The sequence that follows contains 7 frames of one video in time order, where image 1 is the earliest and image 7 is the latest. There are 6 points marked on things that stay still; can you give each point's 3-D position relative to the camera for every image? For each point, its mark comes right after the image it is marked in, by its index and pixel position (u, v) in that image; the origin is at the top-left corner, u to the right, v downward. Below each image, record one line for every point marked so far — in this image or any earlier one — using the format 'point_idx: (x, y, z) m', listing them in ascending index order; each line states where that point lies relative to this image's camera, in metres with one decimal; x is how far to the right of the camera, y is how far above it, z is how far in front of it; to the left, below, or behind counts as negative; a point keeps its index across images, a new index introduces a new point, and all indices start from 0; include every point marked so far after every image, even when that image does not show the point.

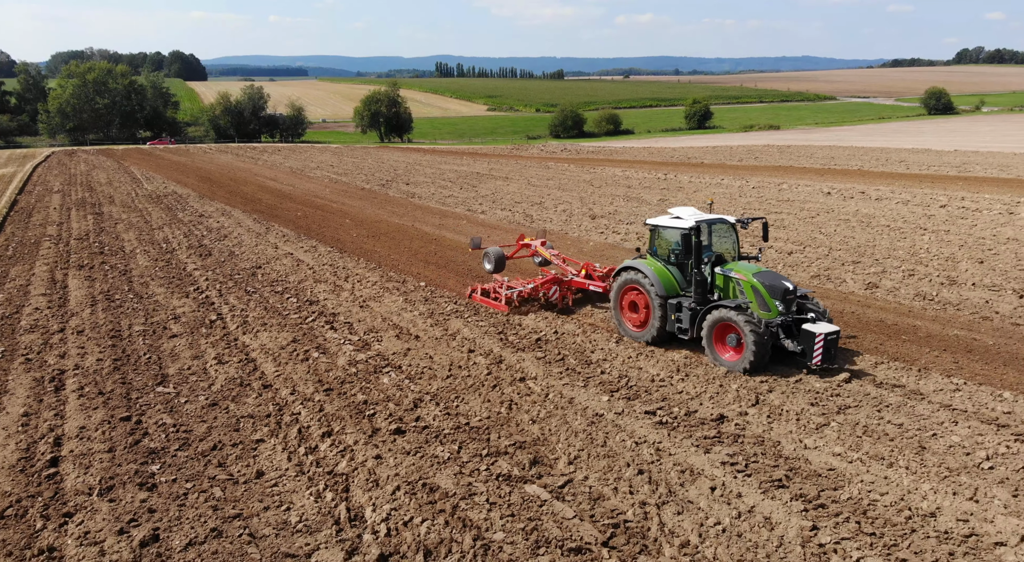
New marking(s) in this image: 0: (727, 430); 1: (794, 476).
0: (+2.1, -1.4, +7.7) m
1: (+2.3, -1.6, +6.6) m
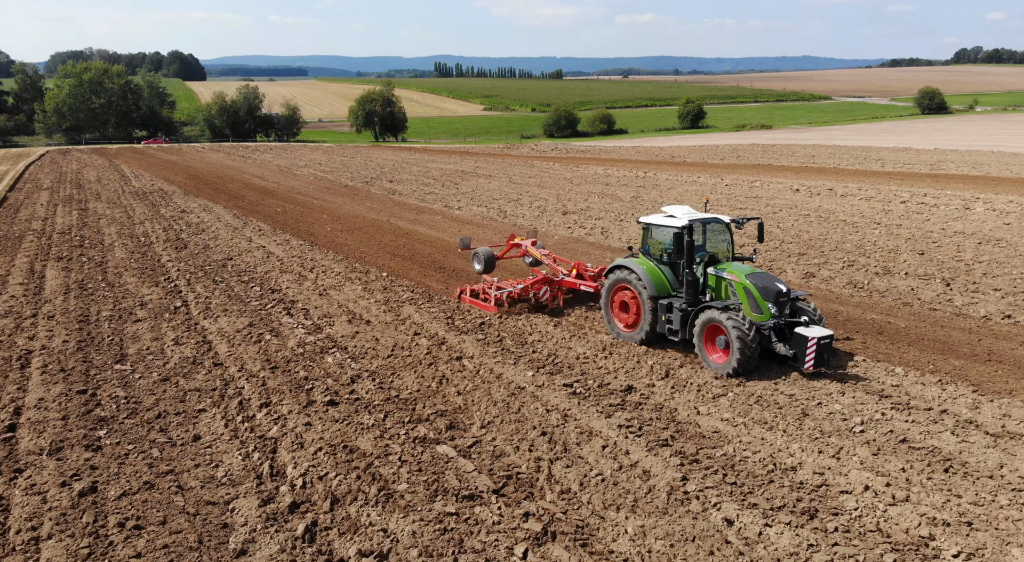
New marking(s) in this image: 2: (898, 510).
0: (+1.3, -1.3, +8.3) m
1: (+1.5, -1.5, +7.2) m
2: (+2.9, -1.7, +5.8) m
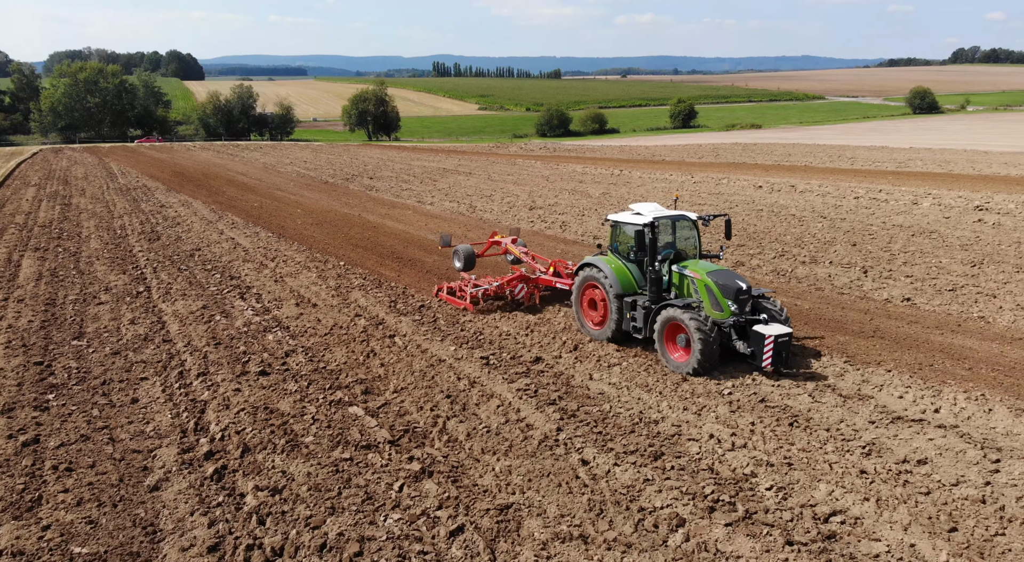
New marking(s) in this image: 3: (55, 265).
0: (+0.3, -1.0, +9.1) m
1: (+0.5, -1.2, +8.1) m
2: (+1.9, -1.5, +6.6) m
3: (-9.2, +0.3, +15.2) m
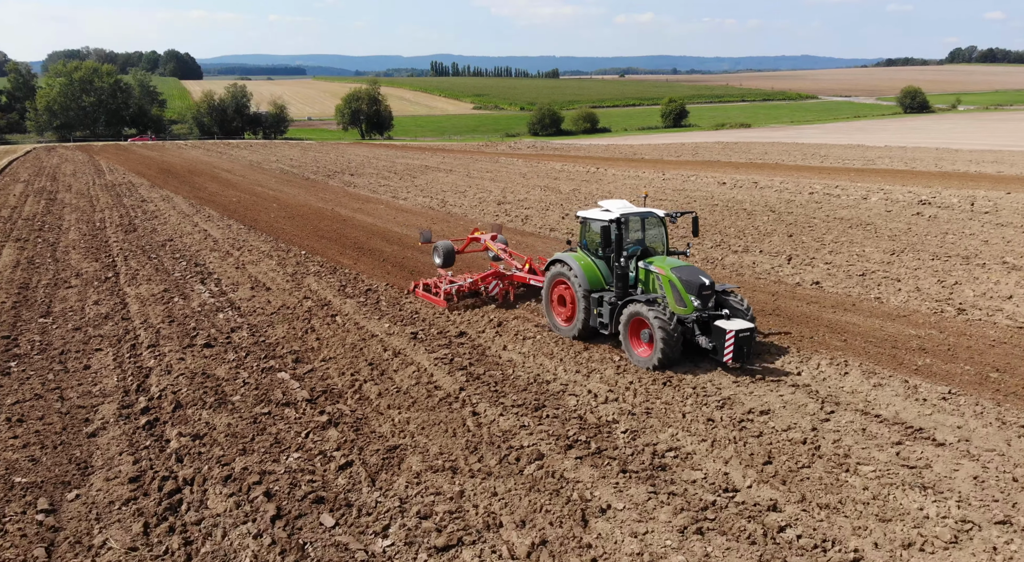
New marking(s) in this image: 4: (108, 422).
0: (-0.7, -0.8, +10.0) m
1: (-0.5, -1.0, +9.0) m
2: (+0.9, -1.3, +7.5) m
3: (-10.2, +0.6, +16.1) m
4: (-3.9, -1.4, +7.3) m
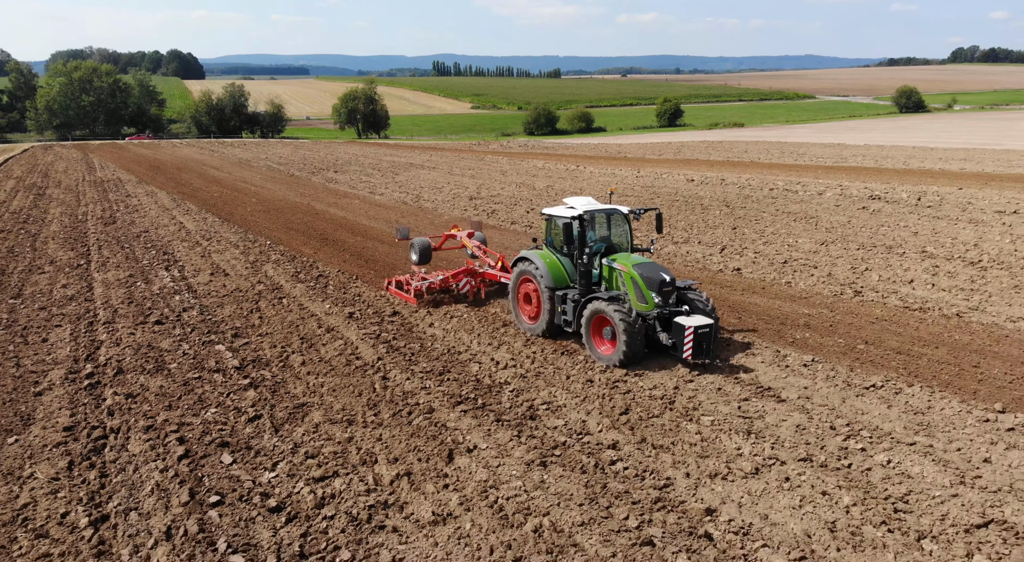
0: (-1.8, -0.5, +10.9) m
1: (-1.5, -0.7, +9.8) m
2: (-0.2, -1.0, +8.4) m
3: (-11.2, +0.8, +17.0) m
4: (-4.9, -1.1, +8.2) m
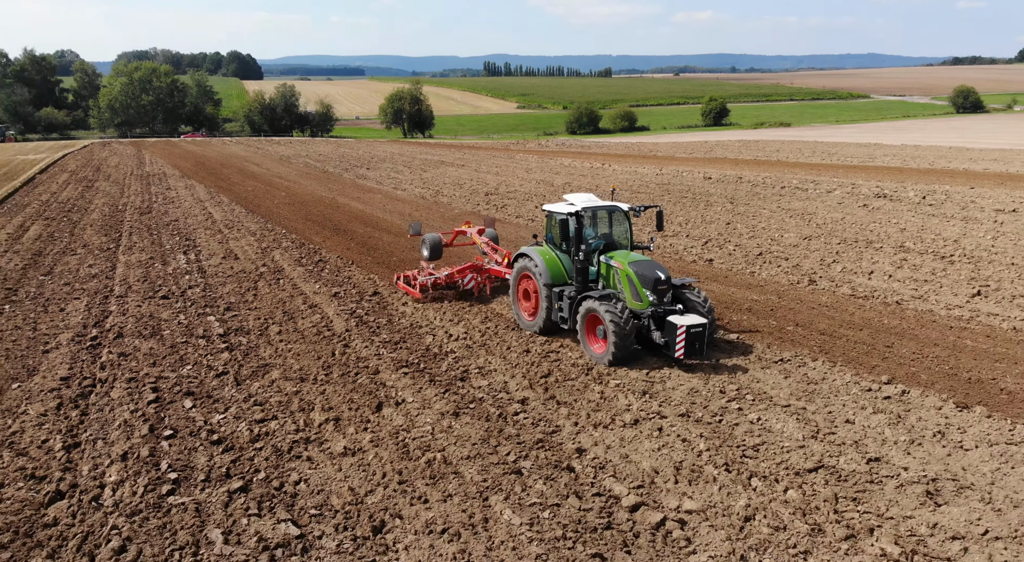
0: (-2.2, -0.3, +11.9) m
1: (-2.1, -0.5, +10.8) m
2: (-0.8, -0.8, +9.3) m
3: (-11.2, +1.3, +18.6) m
4: (-5.6, -0.8, +9.4) m
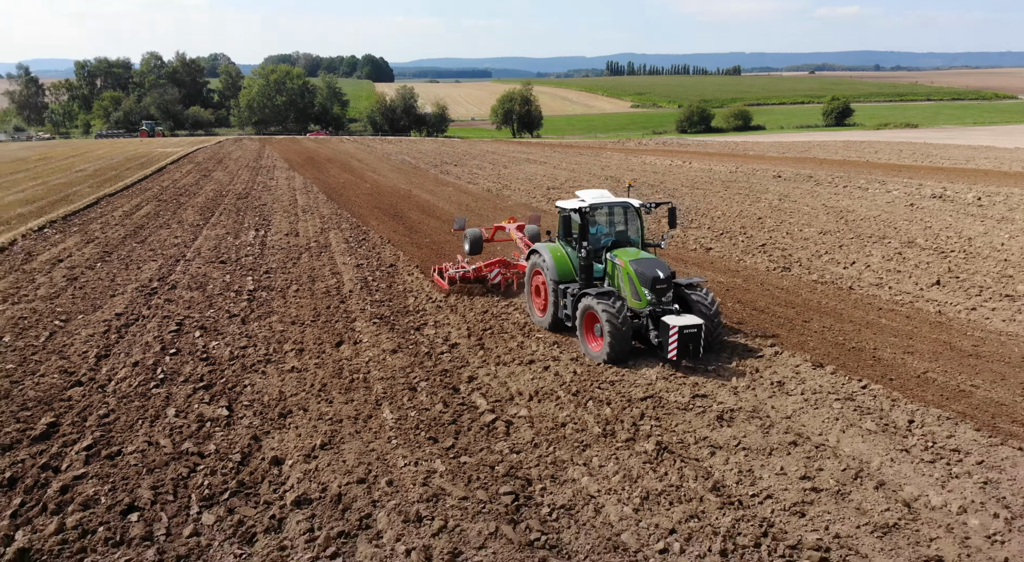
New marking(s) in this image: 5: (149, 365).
0: (-2.3, +0.2, +13.8) m
1: (-2.3, 0.0, +12.7) m
2: (-1.3, -0.3, +11.0) m
3: (-10.1, +2.1, +21.8) m
4: (-6.0, -0.2, +11.8) m
5: (-4.0, -0.9, +8.3) m
